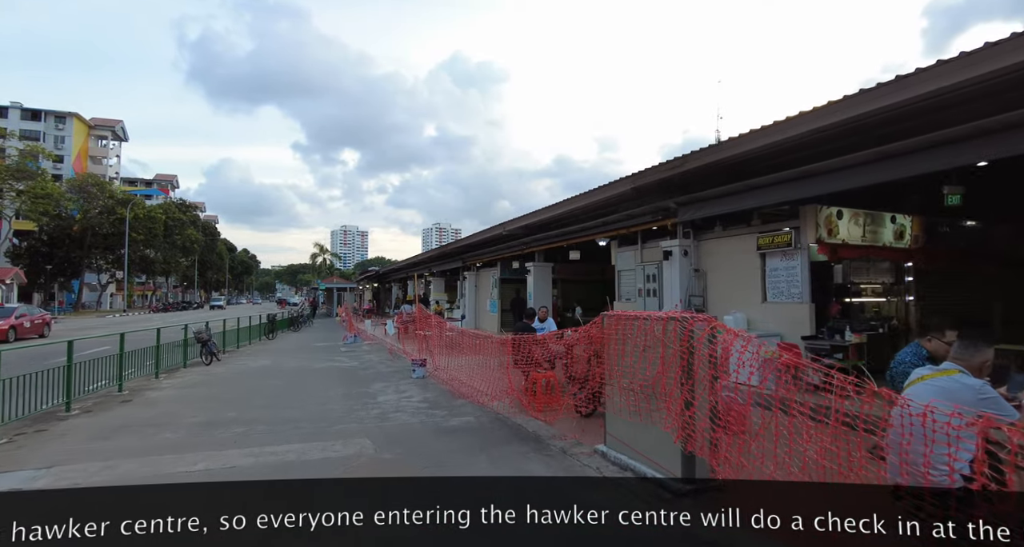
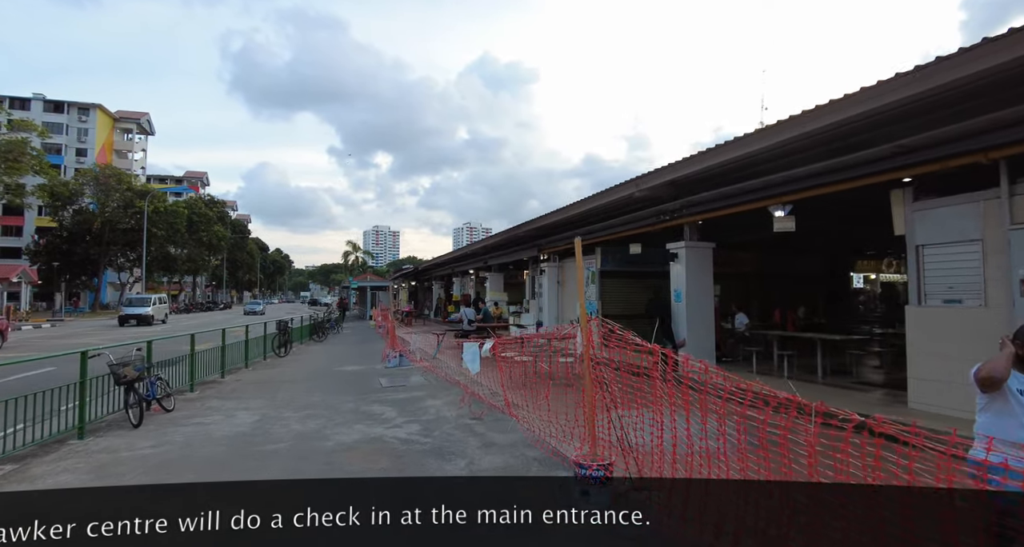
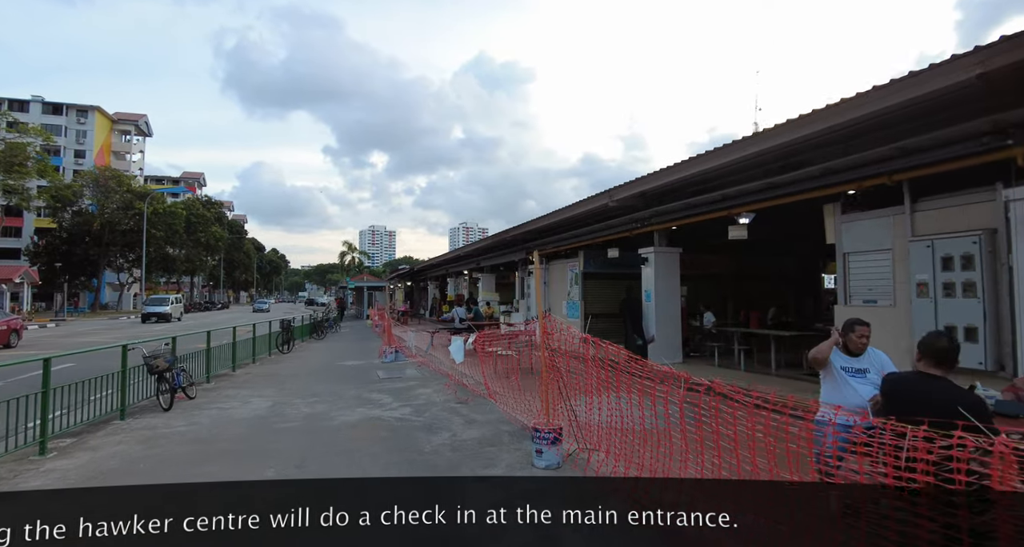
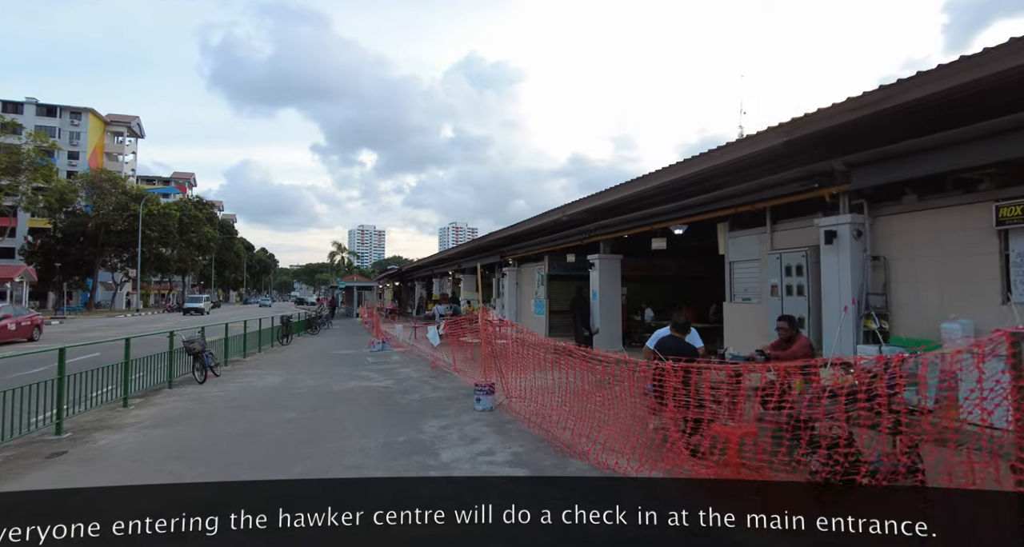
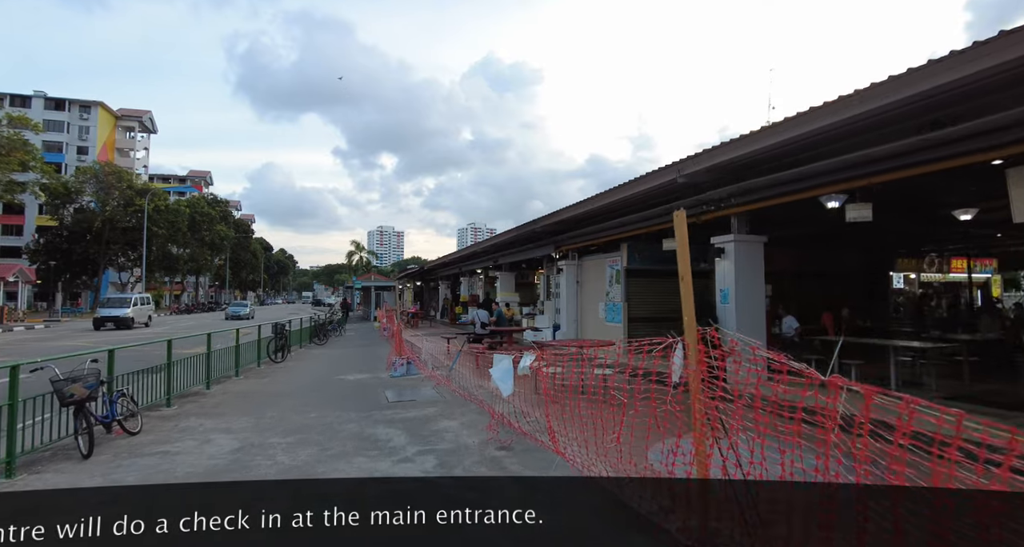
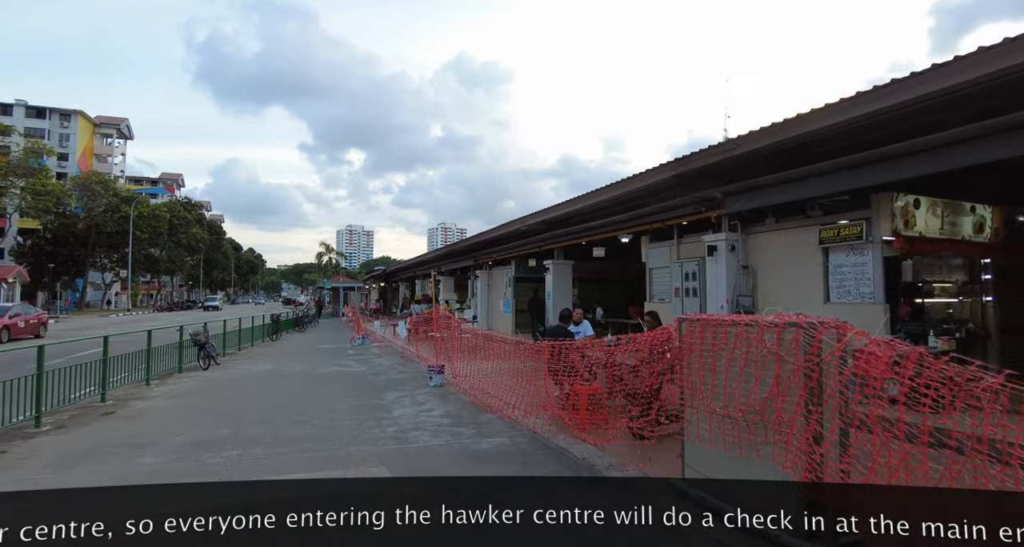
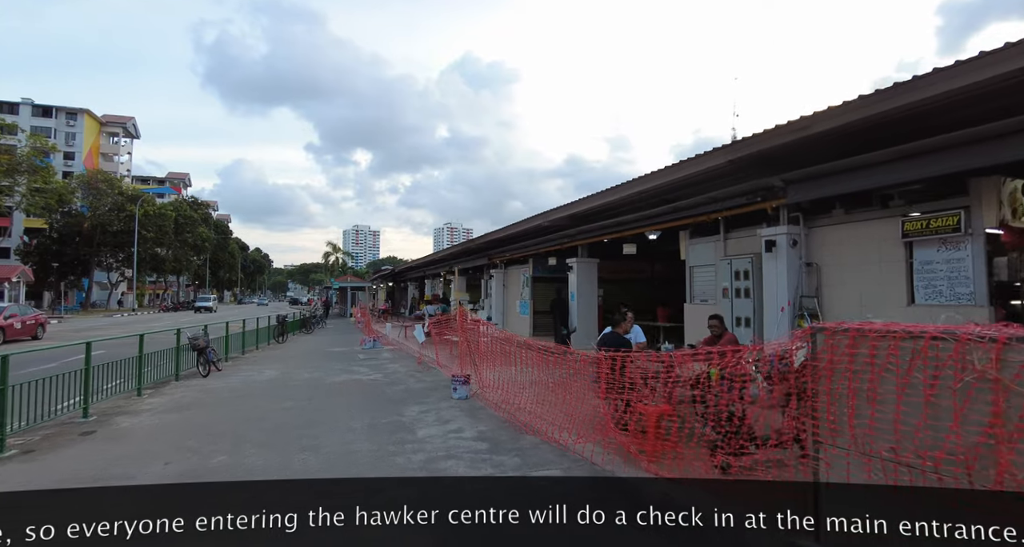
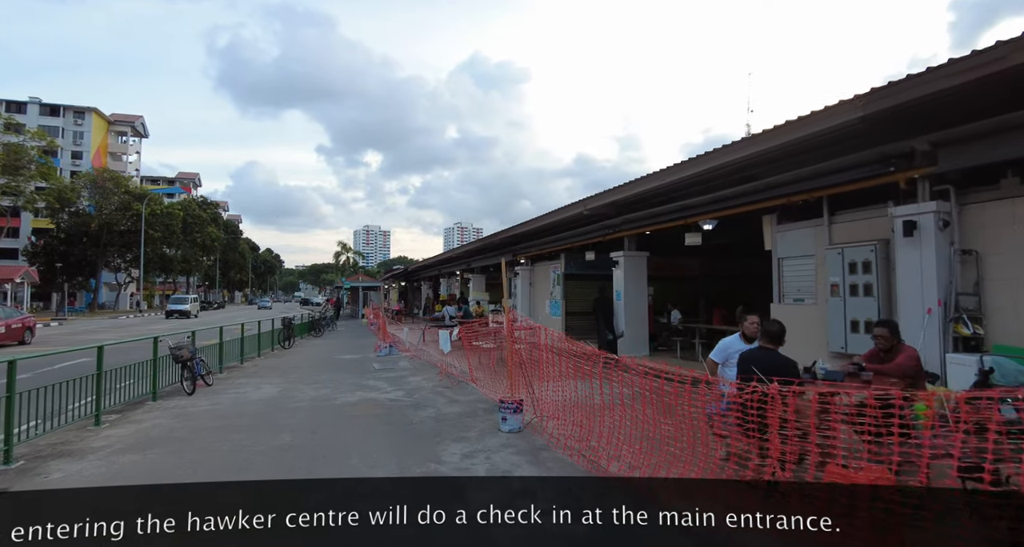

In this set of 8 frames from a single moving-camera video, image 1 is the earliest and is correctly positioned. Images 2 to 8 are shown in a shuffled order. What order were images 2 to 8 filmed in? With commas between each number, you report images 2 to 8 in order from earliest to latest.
6, 7, 4, 8, 3, 2, 5
